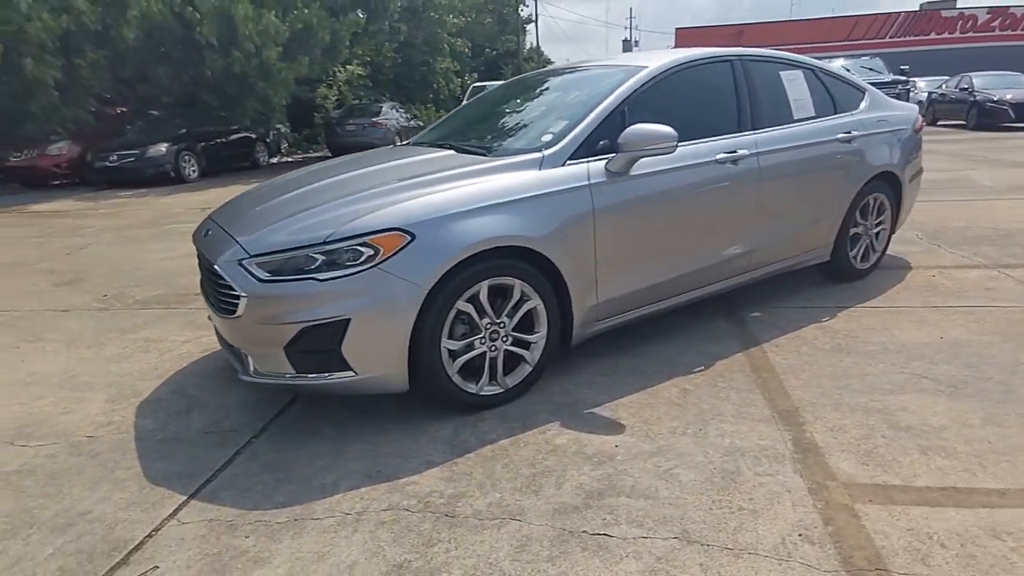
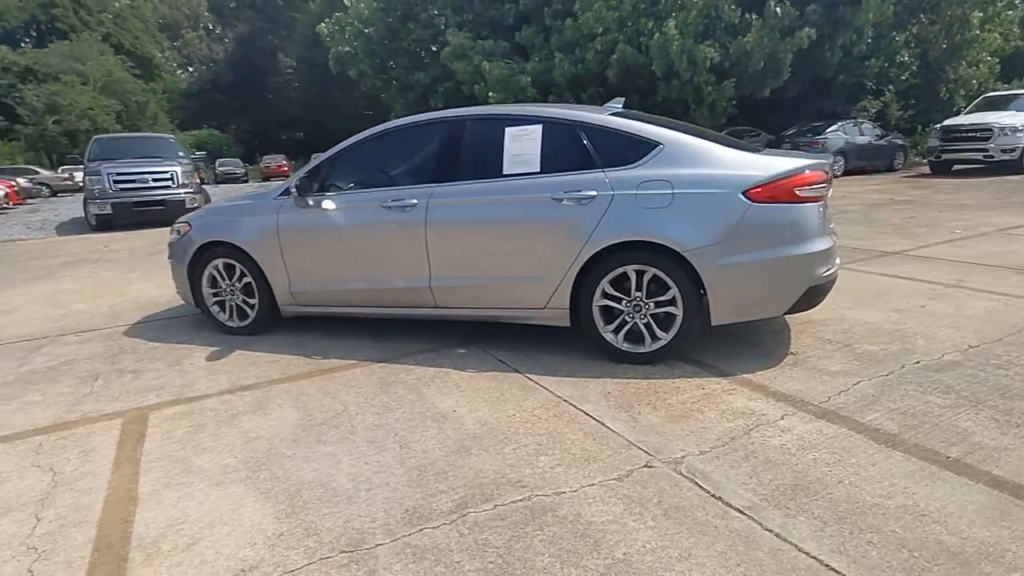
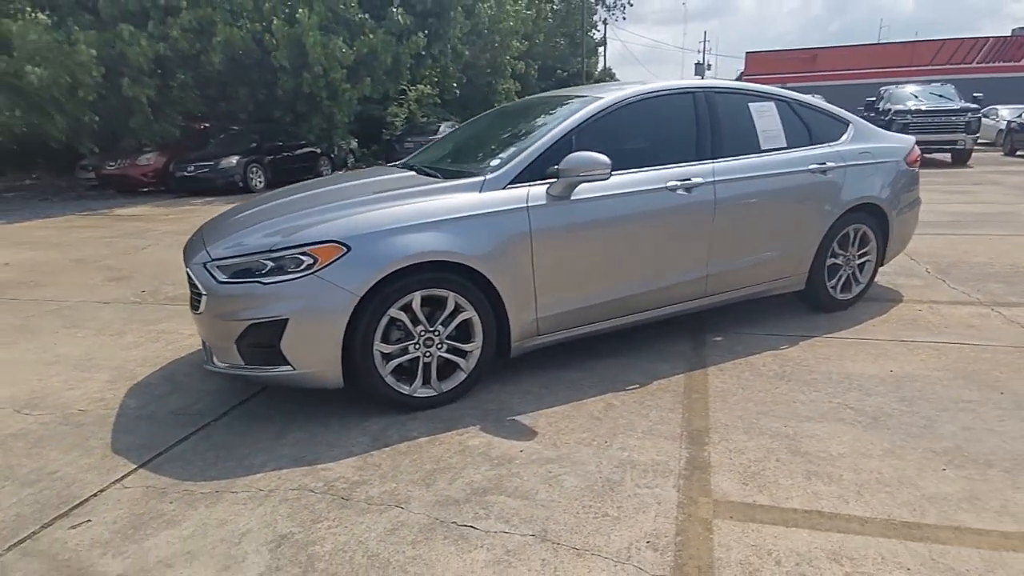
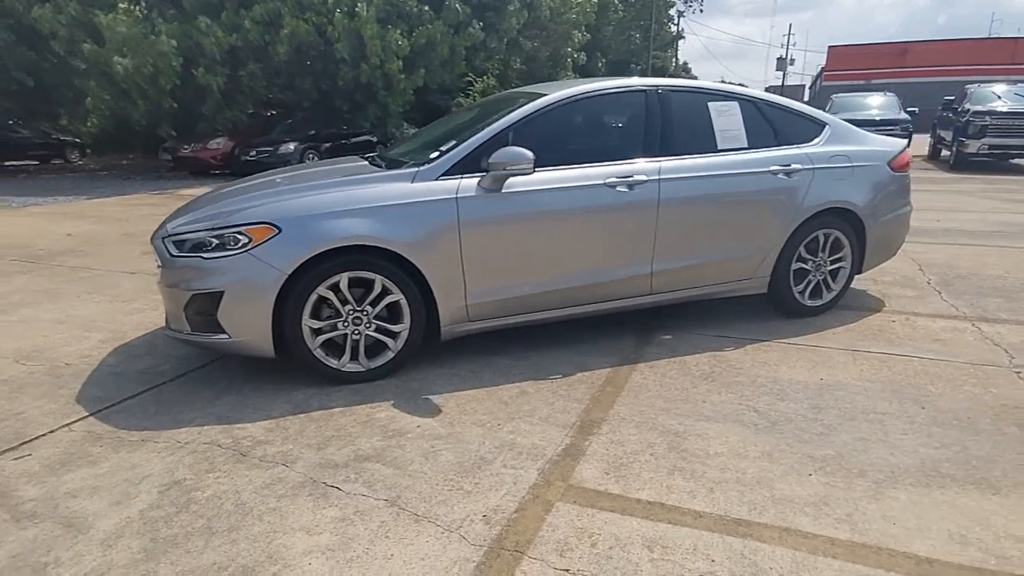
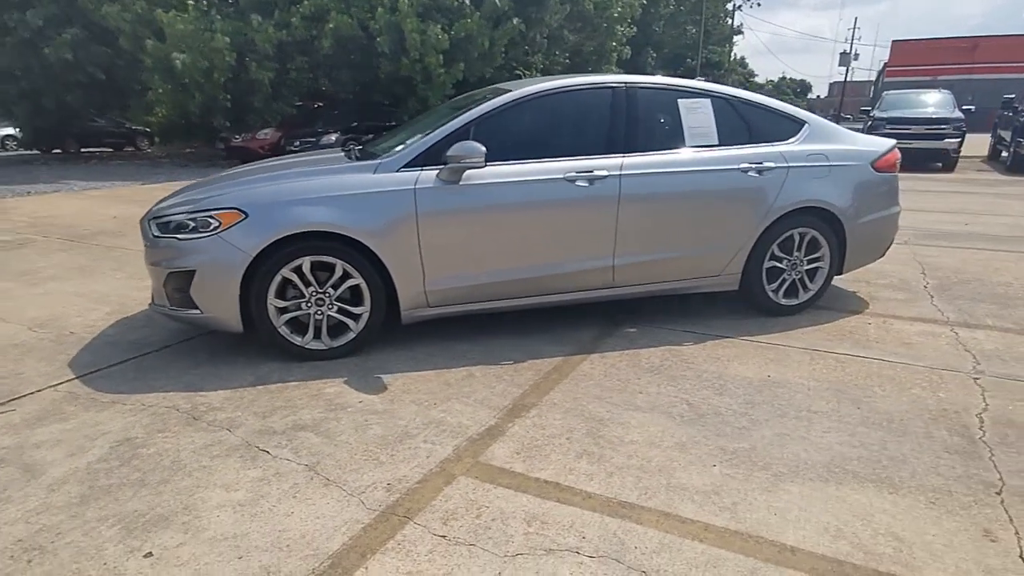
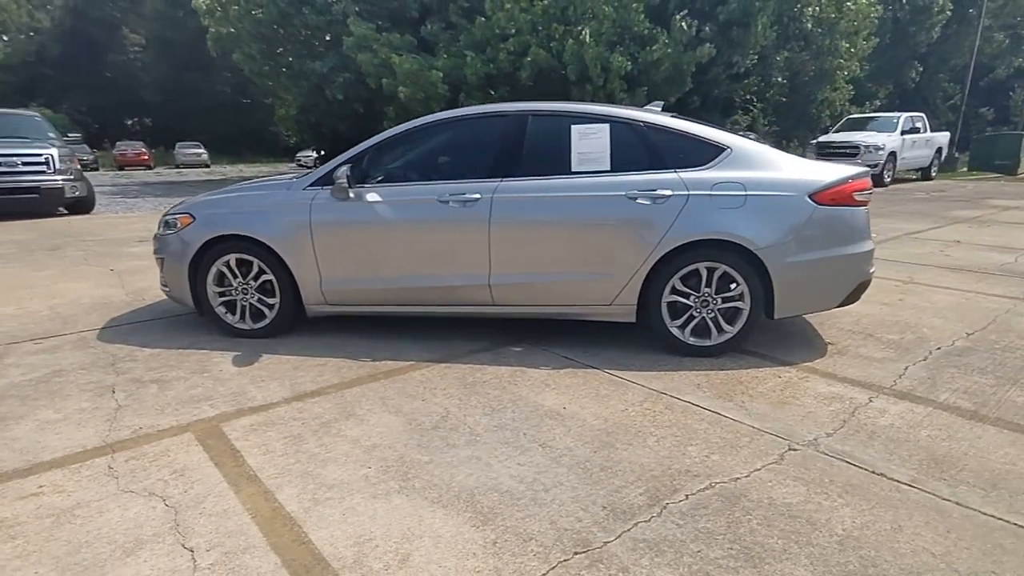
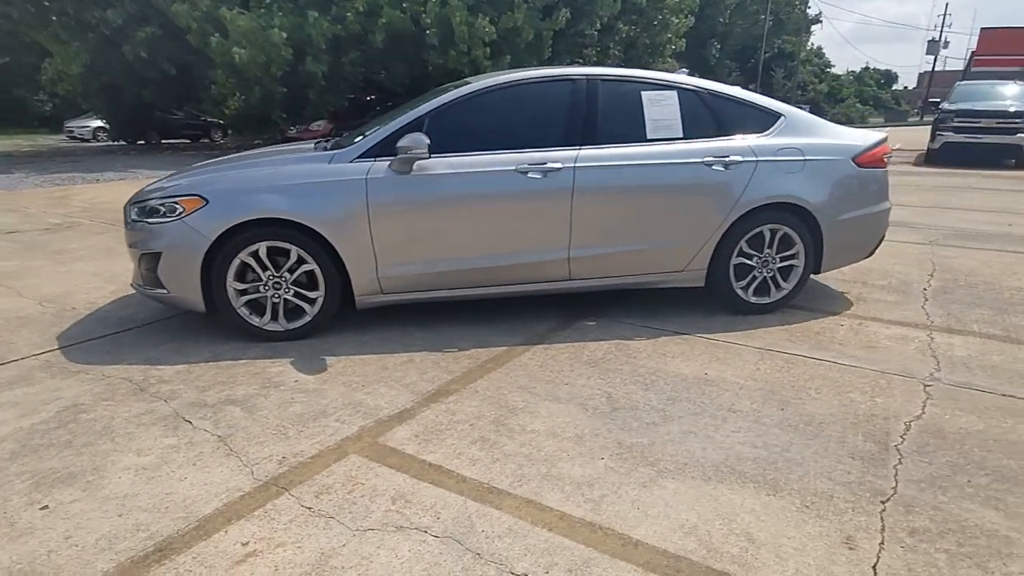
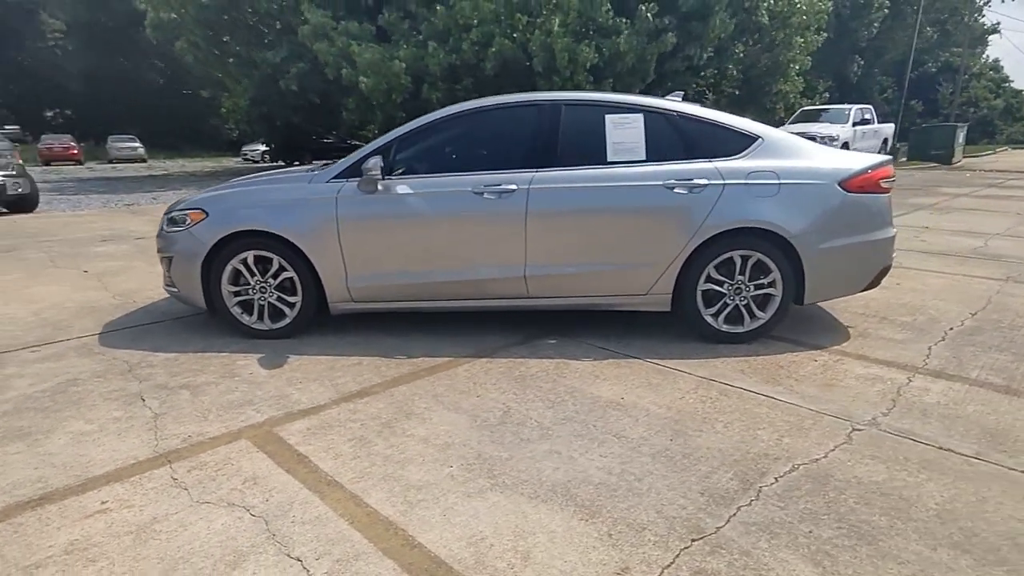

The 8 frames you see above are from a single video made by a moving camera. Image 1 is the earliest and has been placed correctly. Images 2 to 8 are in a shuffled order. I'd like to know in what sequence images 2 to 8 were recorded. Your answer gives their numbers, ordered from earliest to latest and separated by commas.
3, 4, 5, 7, 8, 6, 2
